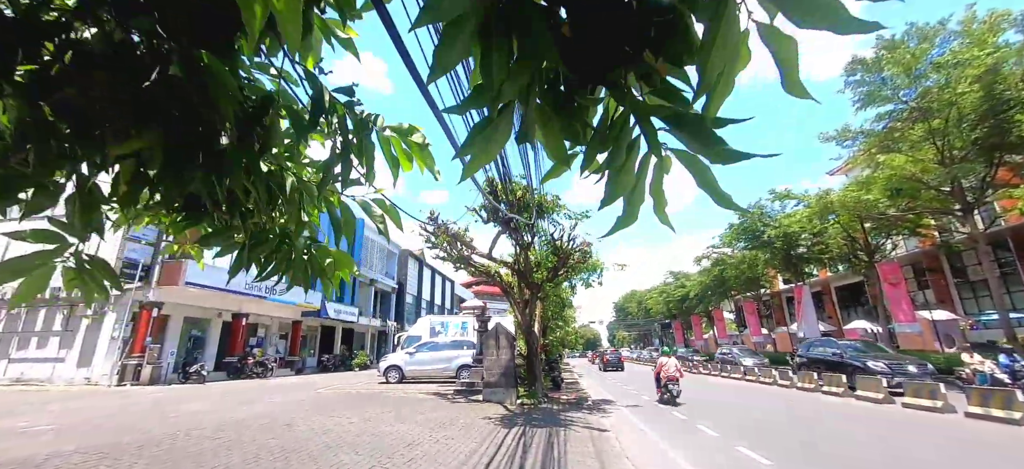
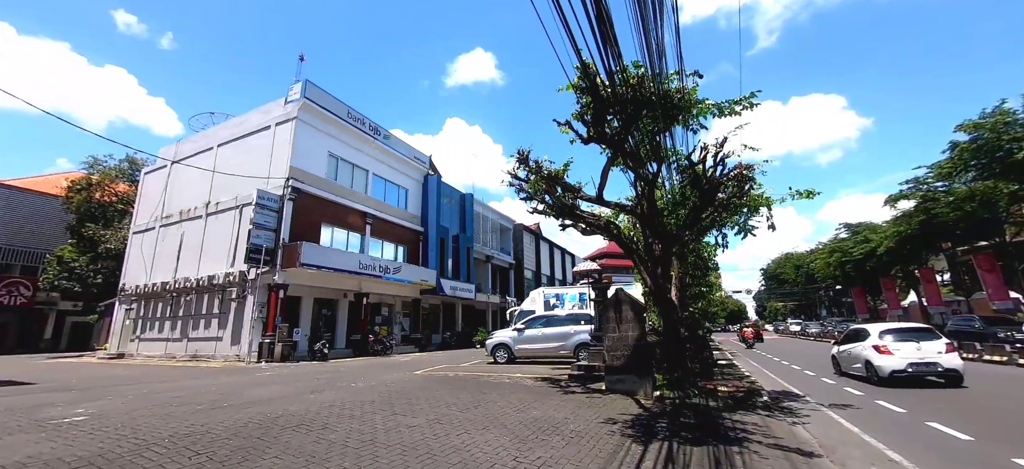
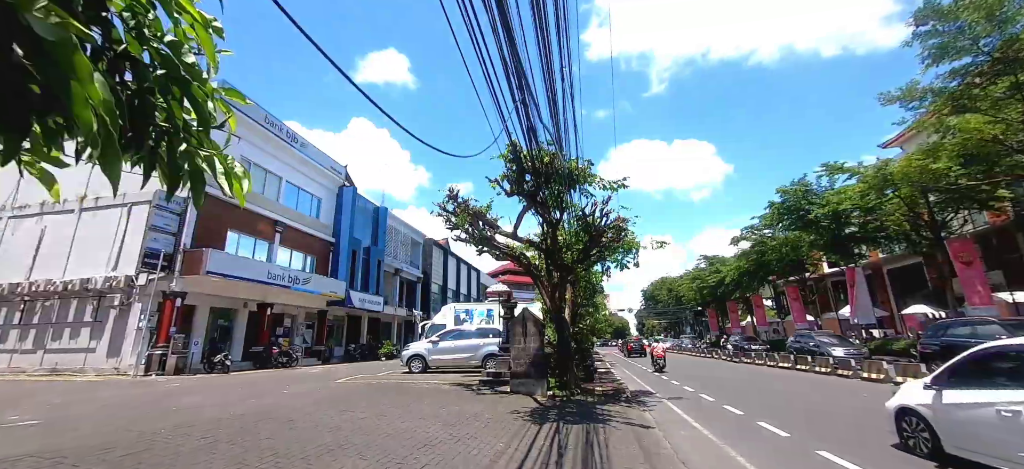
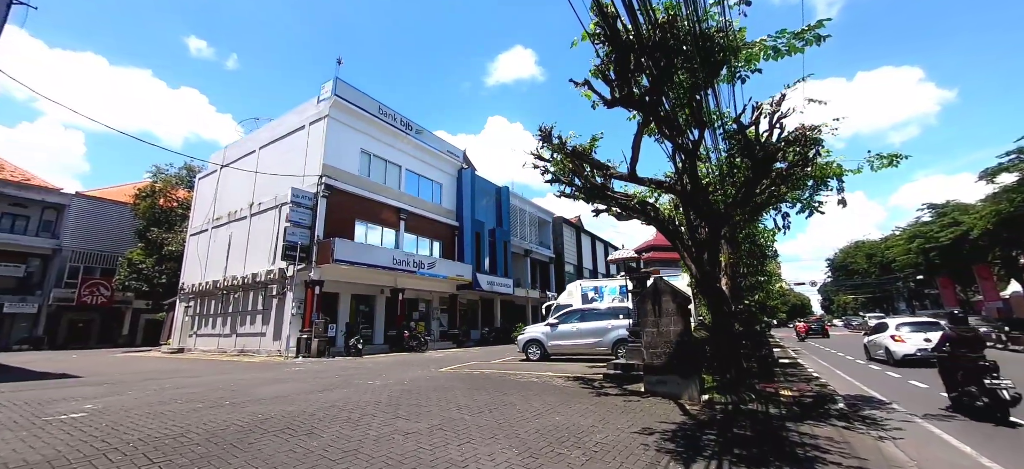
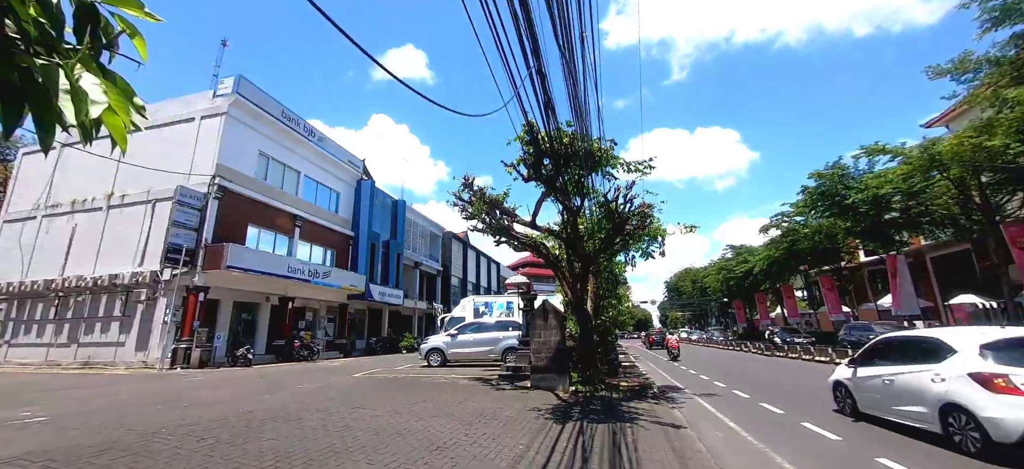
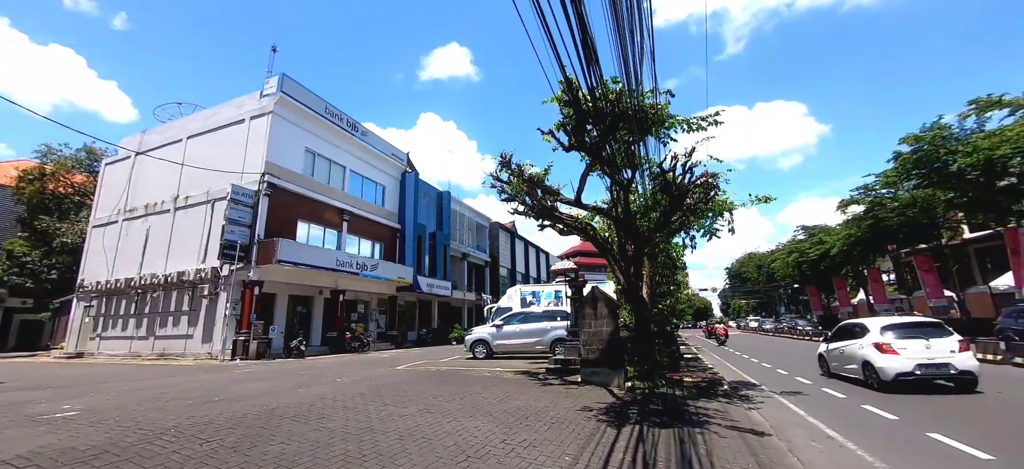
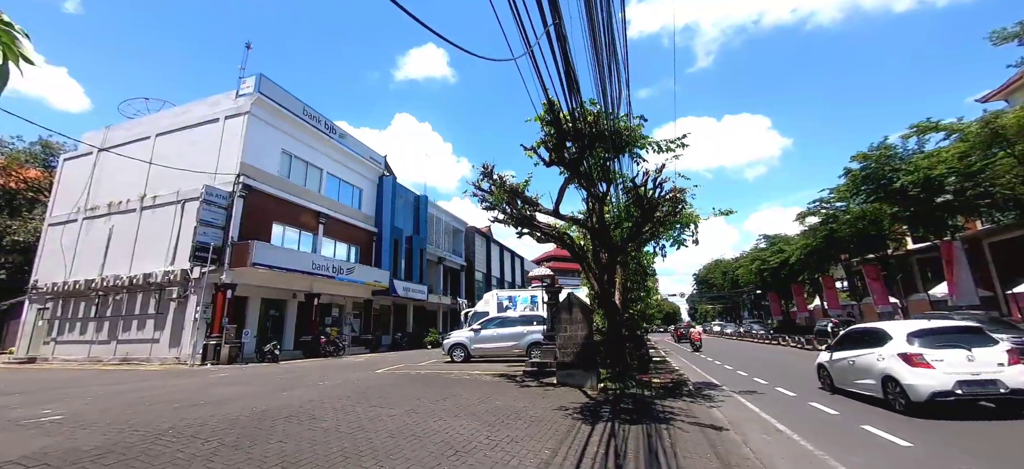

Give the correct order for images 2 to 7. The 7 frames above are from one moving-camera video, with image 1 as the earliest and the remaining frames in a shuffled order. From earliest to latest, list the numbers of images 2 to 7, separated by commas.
3, 5, 7, 6, 2, 4
